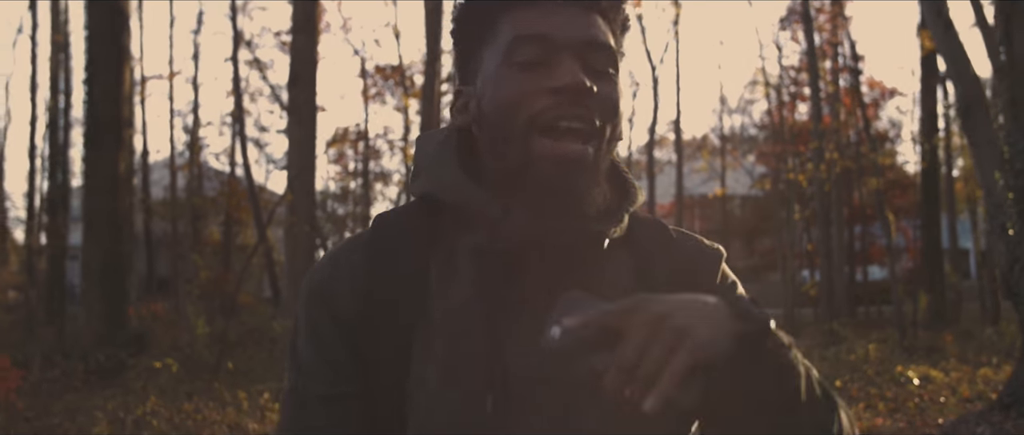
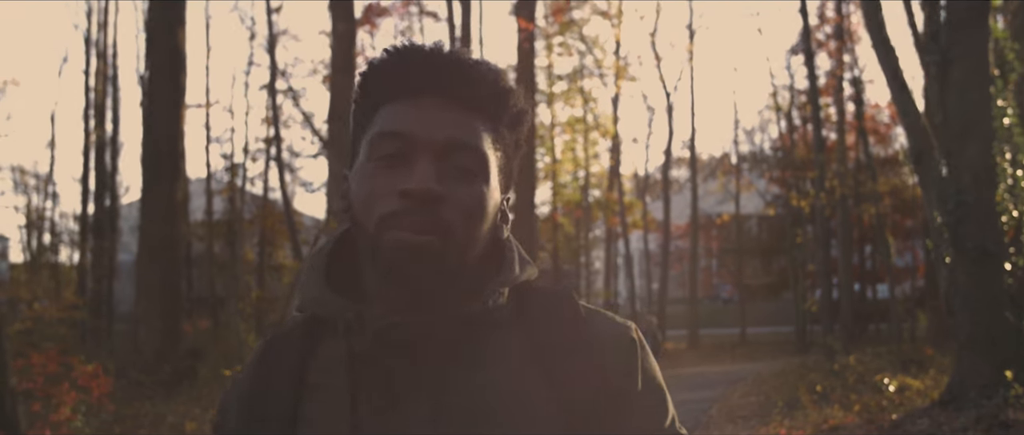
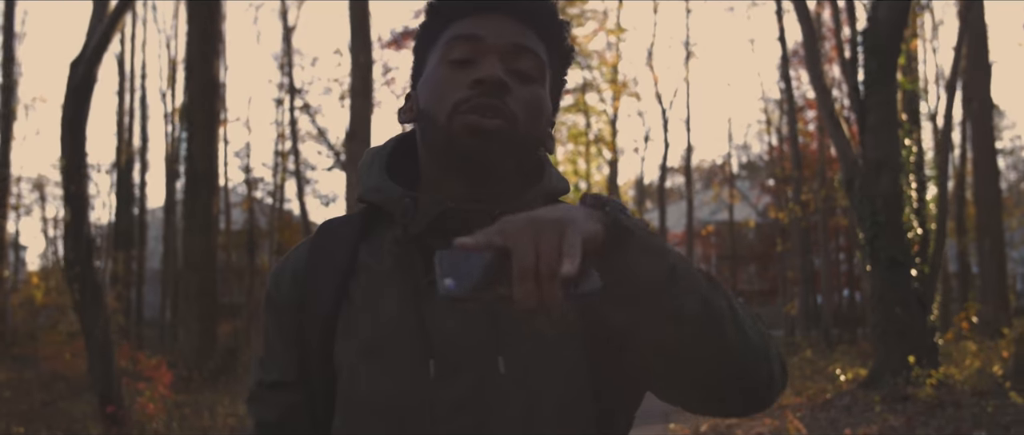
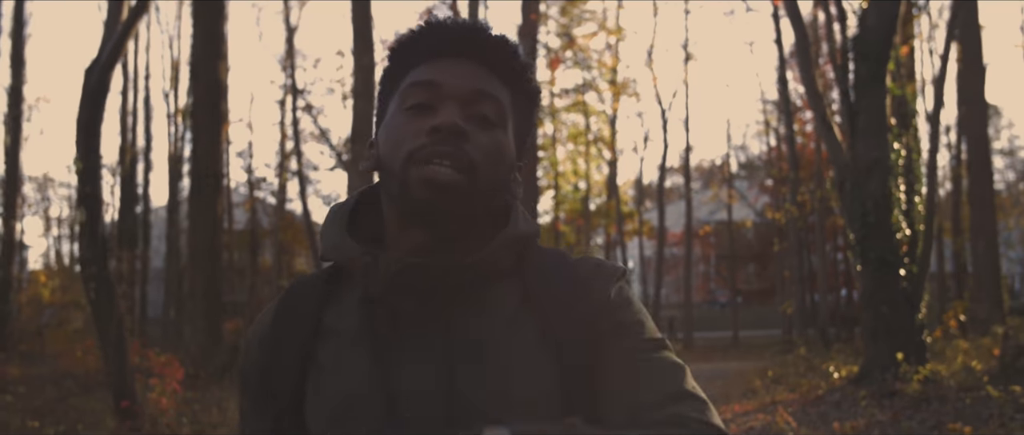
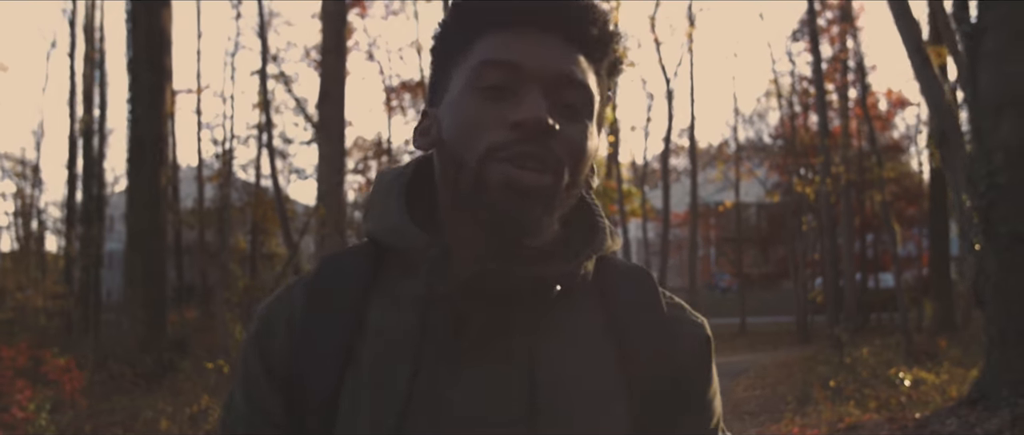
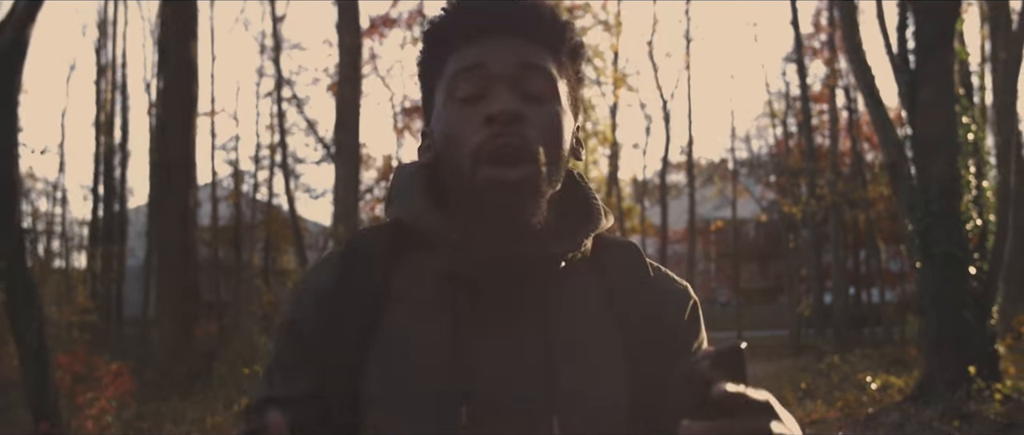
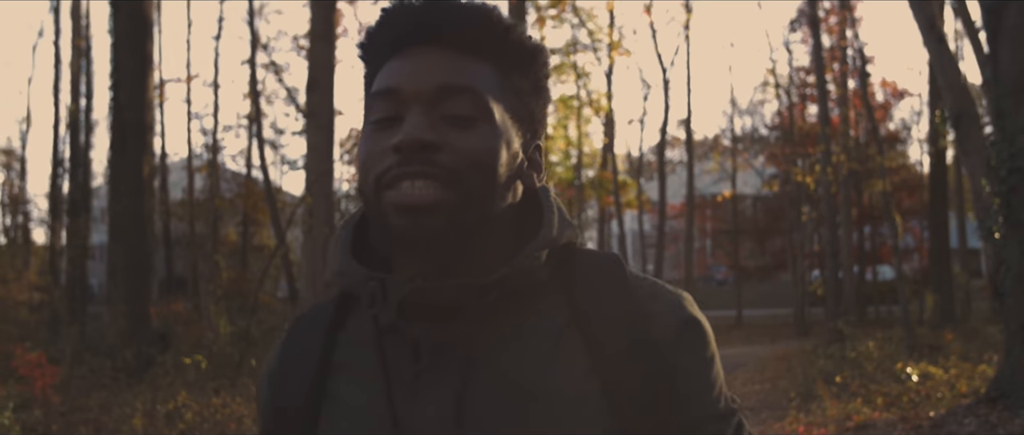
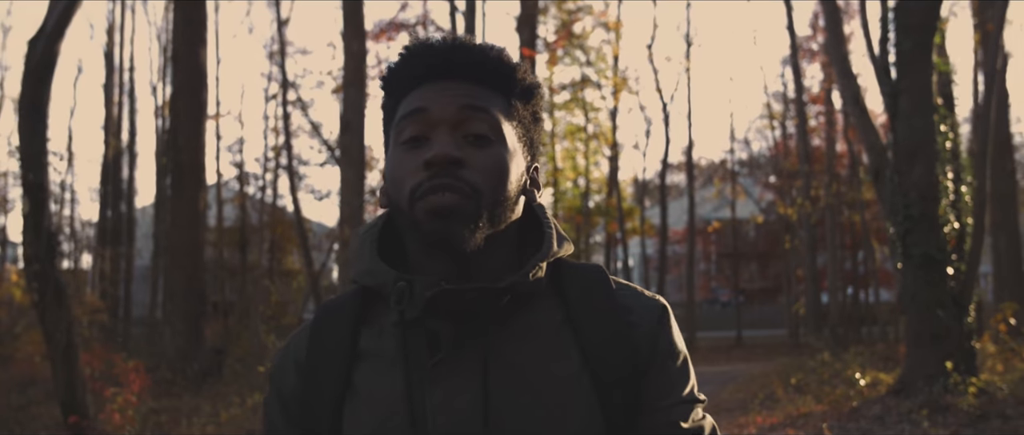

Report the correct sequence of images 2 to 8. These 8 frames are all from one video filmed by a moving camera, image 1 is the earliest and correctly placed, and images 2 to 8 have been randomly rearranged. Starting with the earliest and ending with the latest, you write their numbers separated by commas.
7, 5, 2, 6, 8, 3, 4
